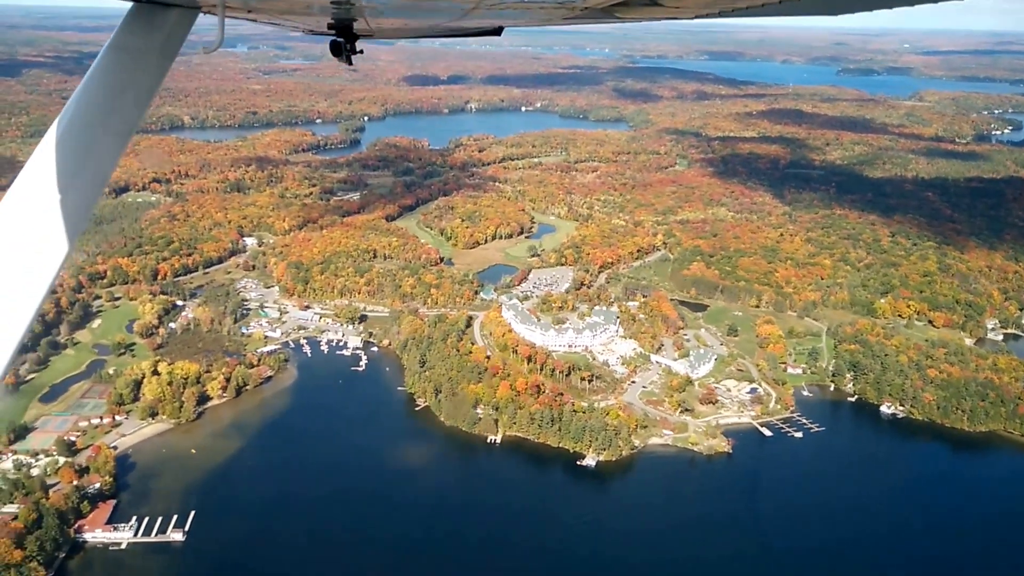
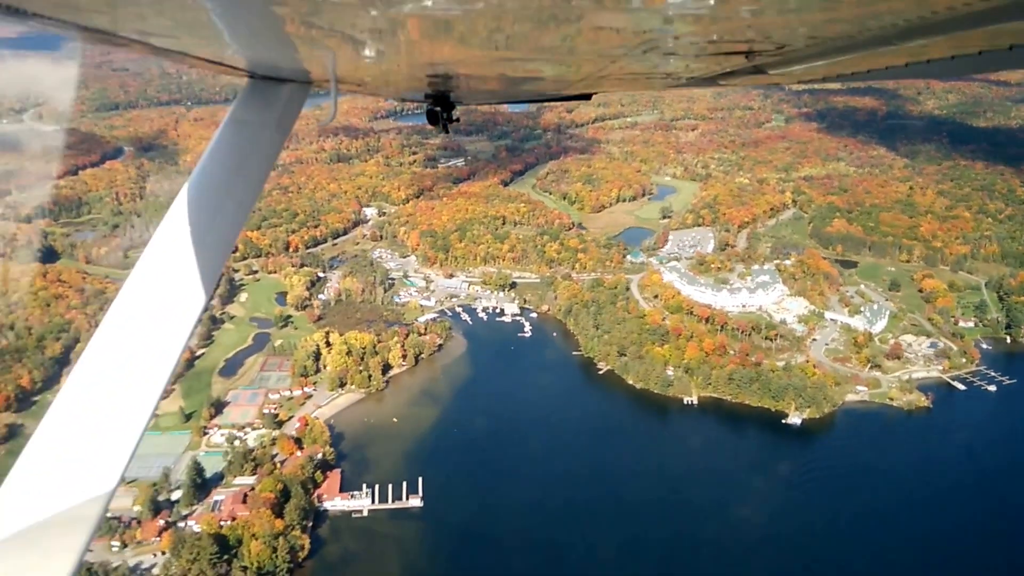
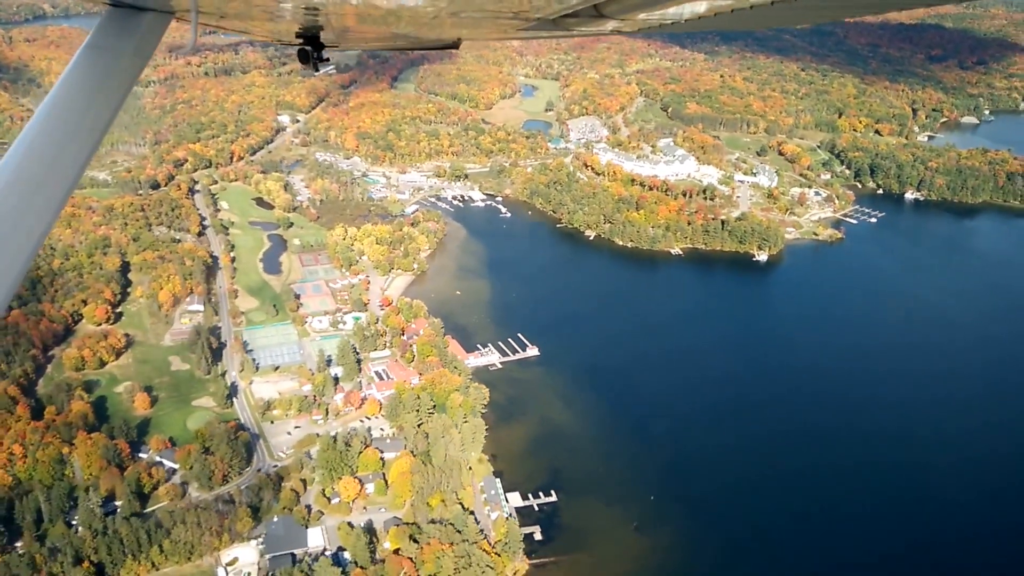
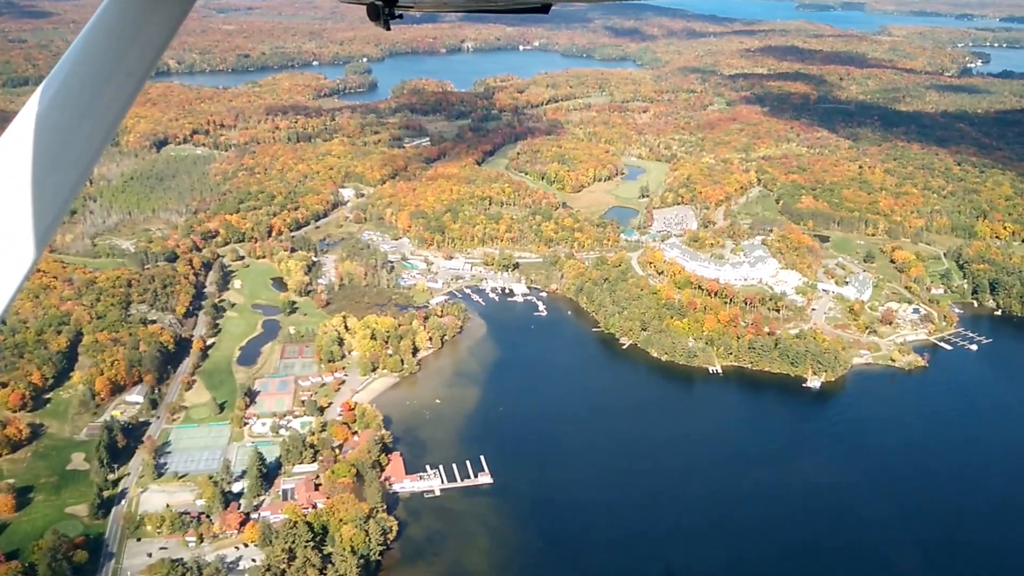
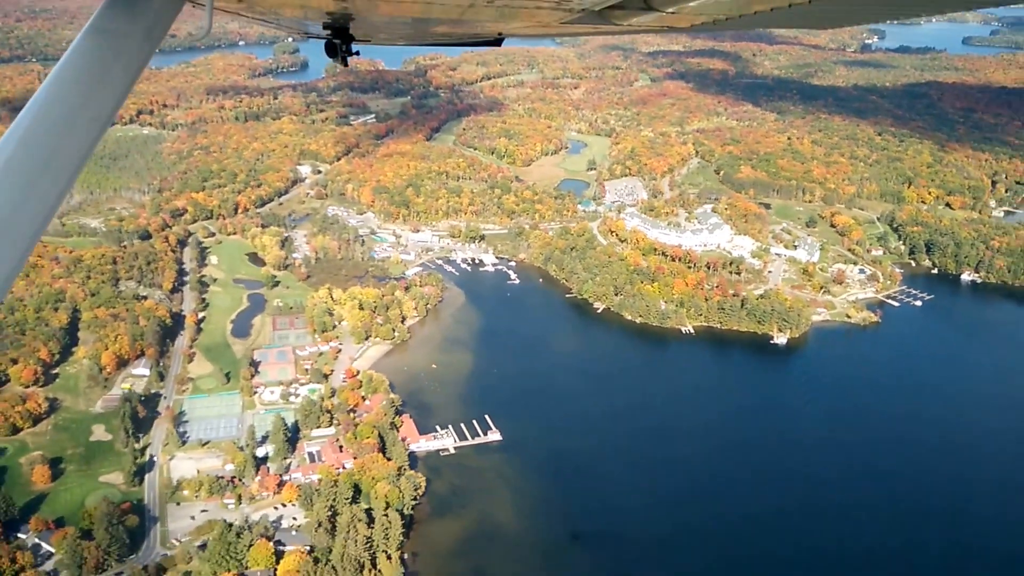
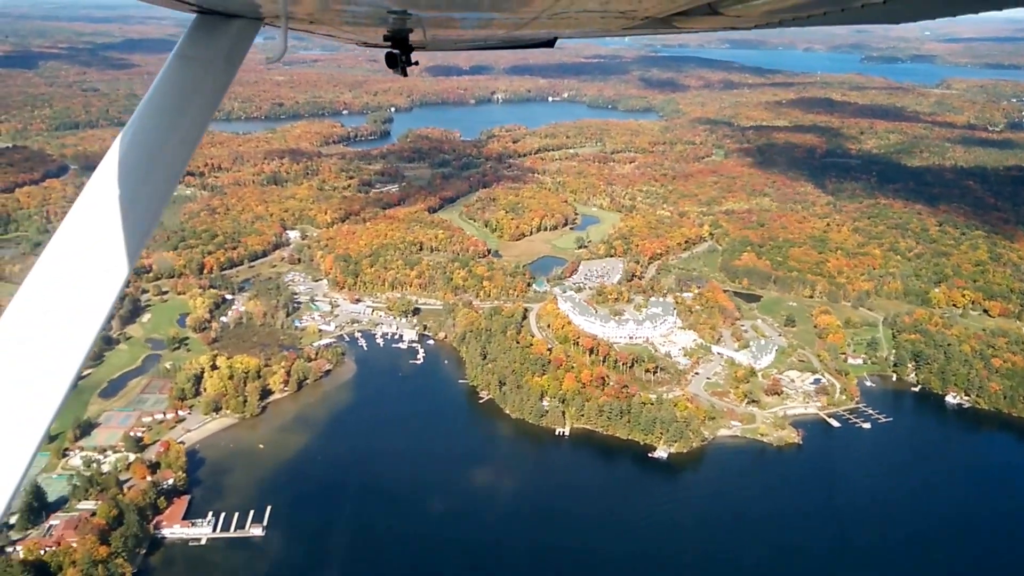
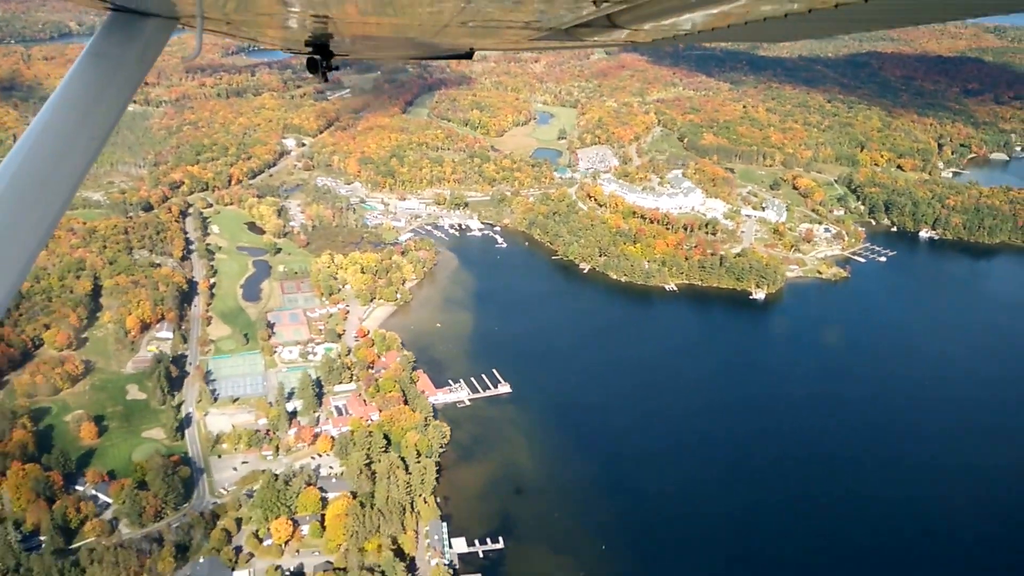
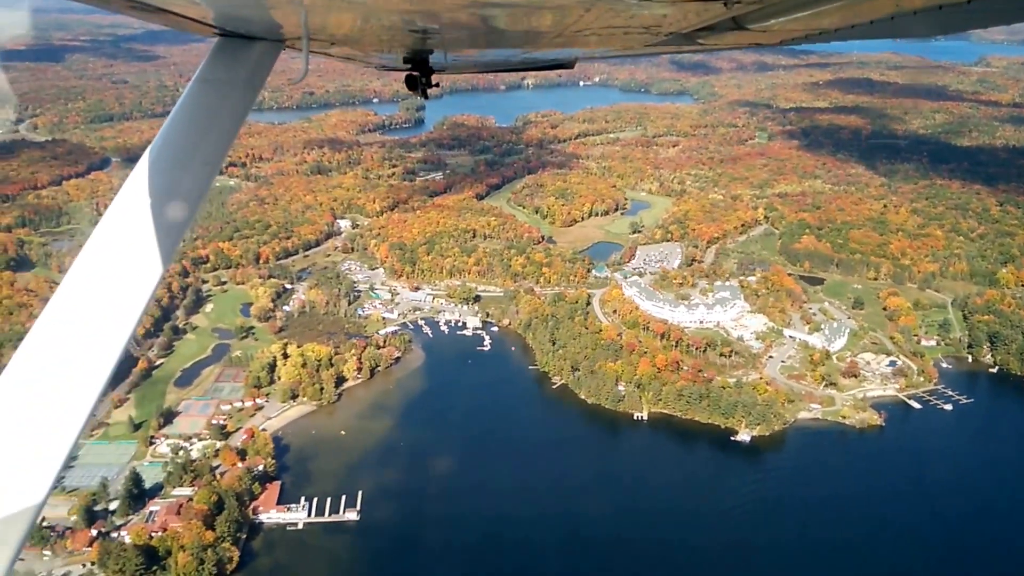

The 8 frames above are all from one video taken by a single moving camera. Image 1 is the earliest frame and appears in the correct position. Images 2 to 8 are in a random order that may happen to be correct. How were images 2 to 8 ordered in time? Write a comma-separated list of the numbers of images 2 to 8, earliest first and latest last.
6, 8, 2, 4, 5, 7, 3
